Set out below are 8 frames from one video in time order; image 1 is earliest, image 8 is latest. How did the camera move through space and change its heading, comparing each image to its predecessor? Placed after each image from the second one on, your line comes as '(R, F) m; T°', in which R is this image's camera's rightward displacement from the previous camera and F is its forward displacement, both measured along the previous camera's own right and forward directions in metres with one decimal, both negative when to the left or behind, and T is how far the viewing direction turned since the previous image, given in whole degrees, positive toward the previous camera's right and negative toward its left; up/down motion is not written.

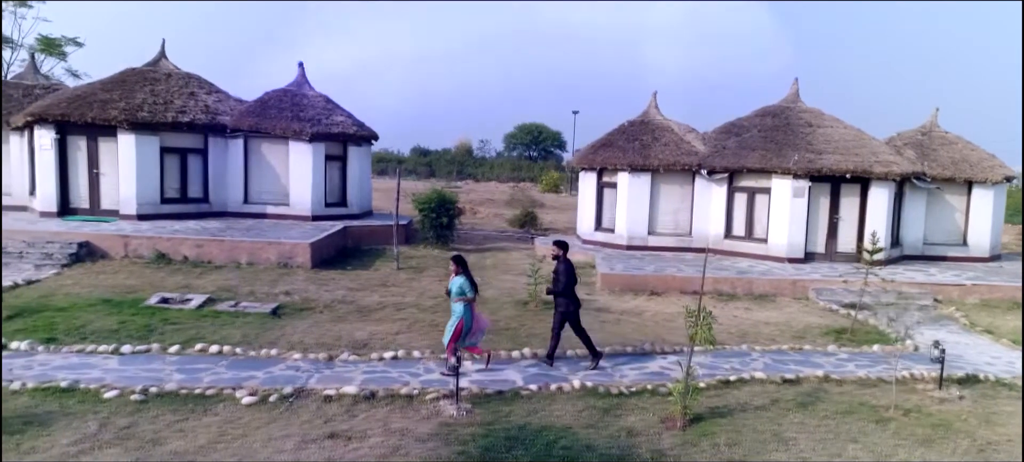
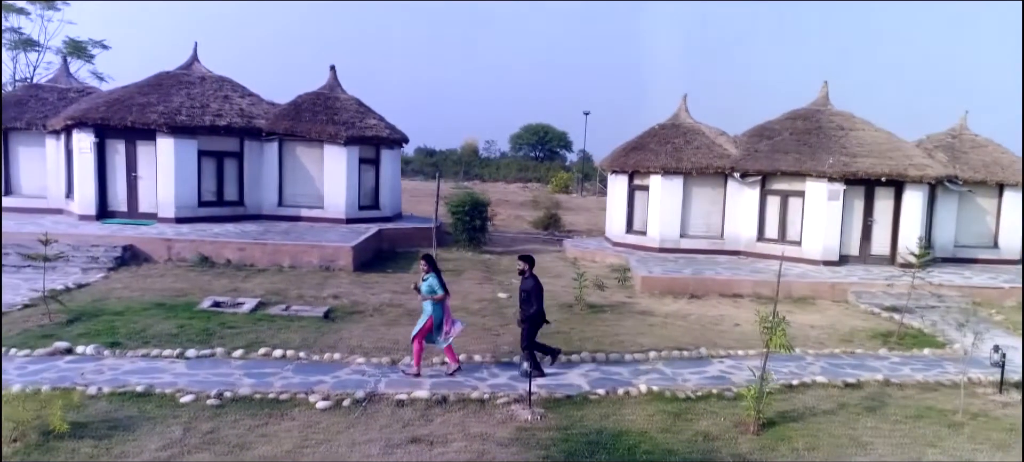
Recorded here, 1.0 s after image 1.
(-0.7, -0.1) m; 0°
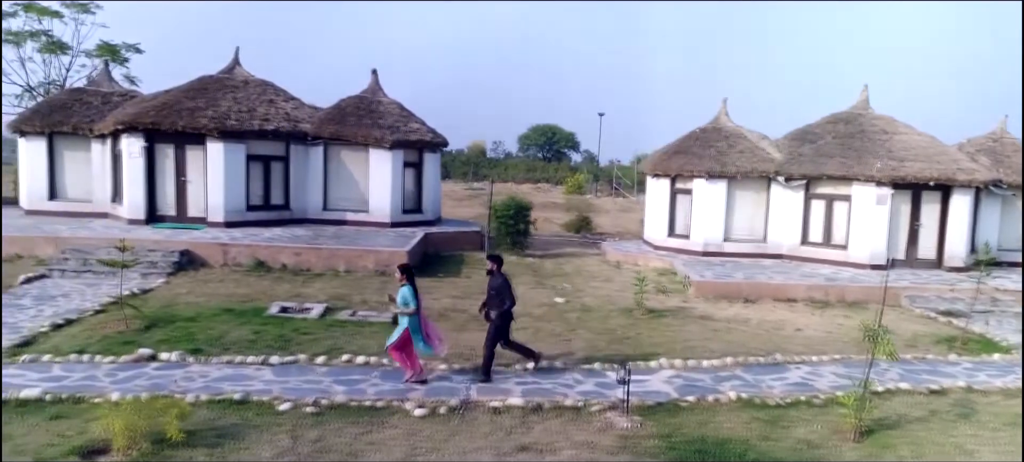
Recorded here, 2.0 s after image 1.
(-0.9, 0.0) m; 0°
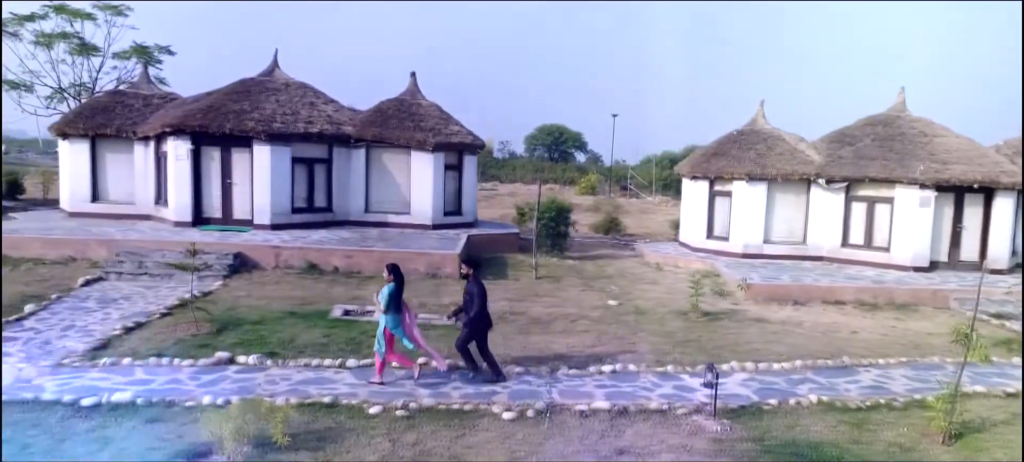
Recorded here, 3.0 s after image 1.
(-0.8, -0.1) m; 0°
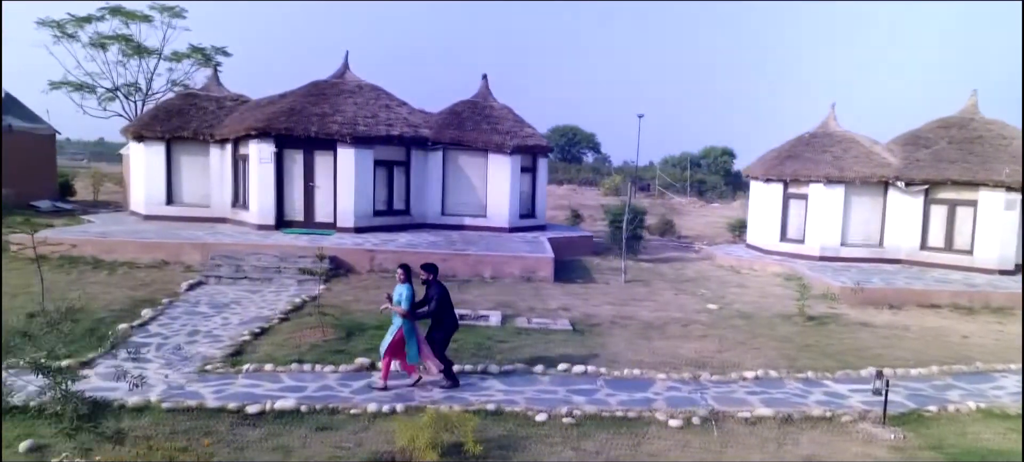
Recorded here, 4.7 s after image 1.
(-1.6, +0.1) m; 0°
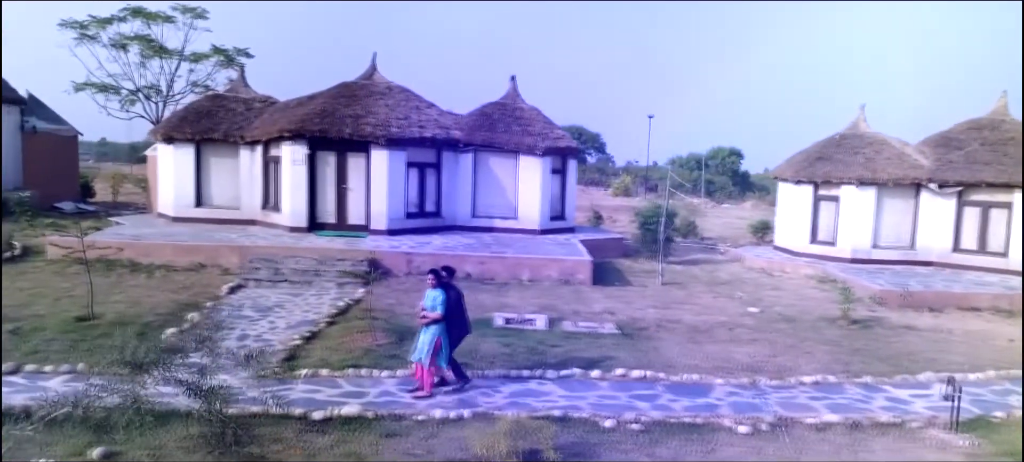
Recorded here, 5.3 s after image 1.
(-0.6, +0.1) m; 0°
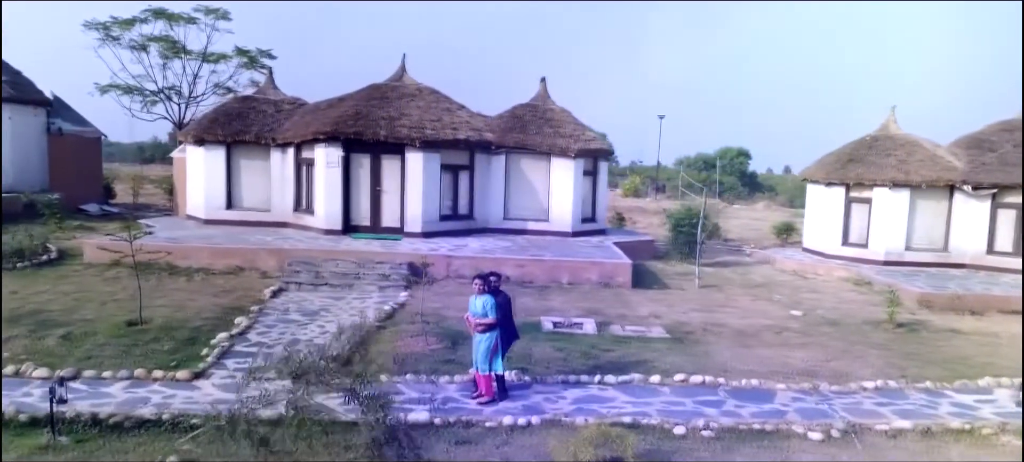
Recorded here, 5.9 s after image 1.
(-0.6, +0.1) m; 0°
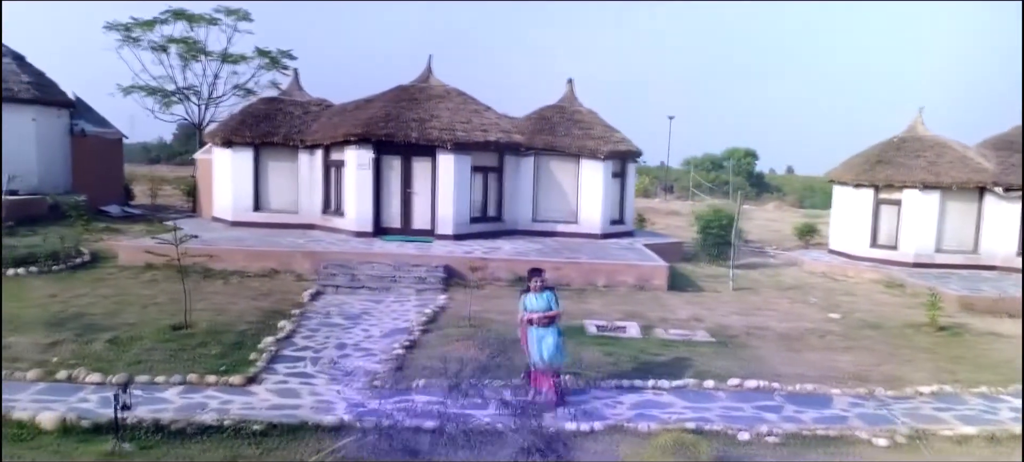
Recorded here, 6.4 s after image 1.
(-0.6, +0.1) m; 0°
